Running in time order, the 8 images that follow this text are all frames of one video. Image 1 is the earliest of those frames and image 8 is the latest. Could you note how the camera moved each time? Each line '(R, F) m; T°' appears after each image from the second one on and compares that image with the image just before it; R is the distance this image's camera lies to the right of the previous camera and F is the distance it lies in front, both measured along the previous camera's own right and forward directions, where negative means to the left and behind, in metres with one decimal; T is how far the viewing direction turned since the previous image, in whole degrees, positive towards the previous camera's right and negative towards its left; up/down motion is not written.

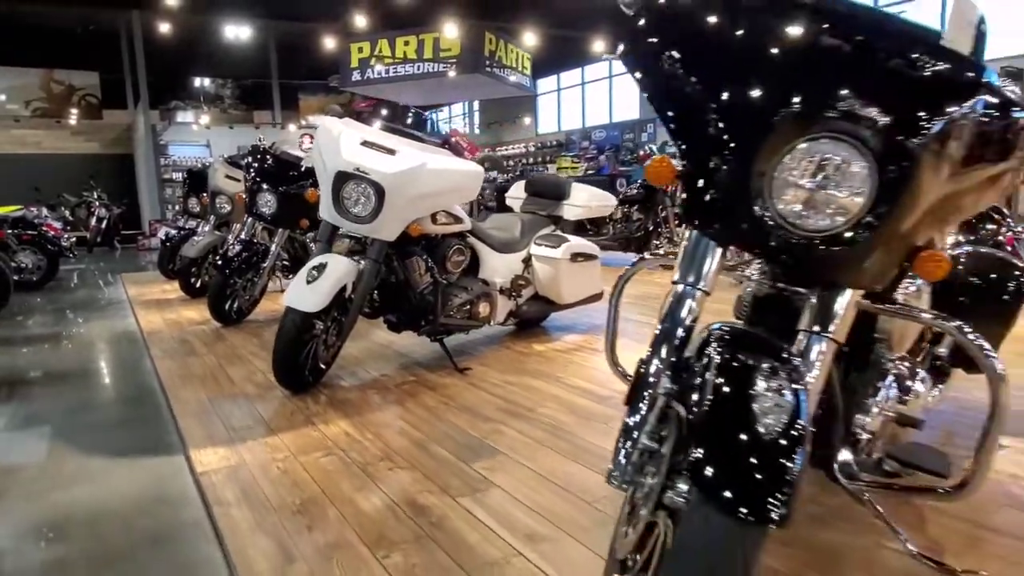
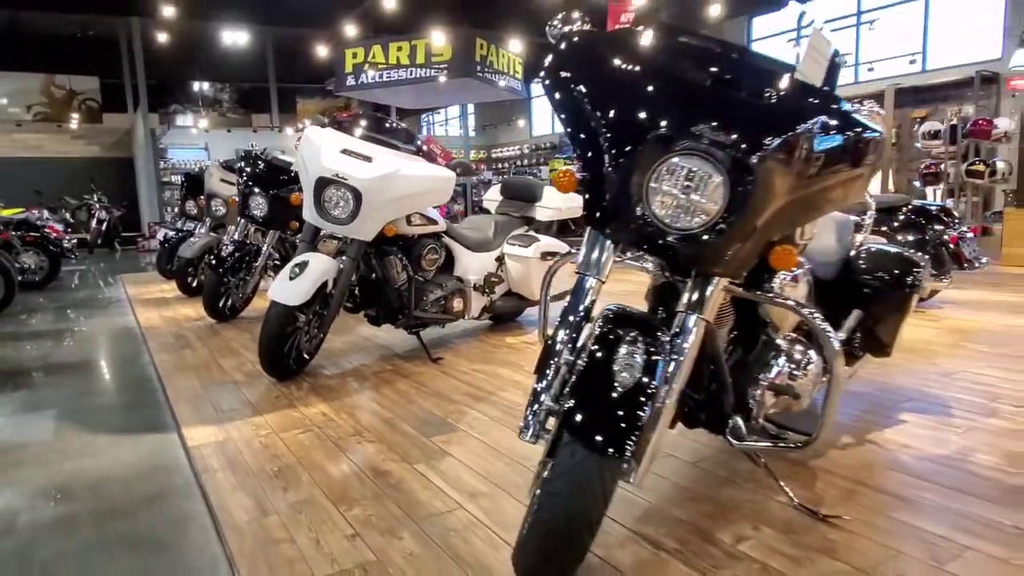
(+0.1, -0.2) m; 0°
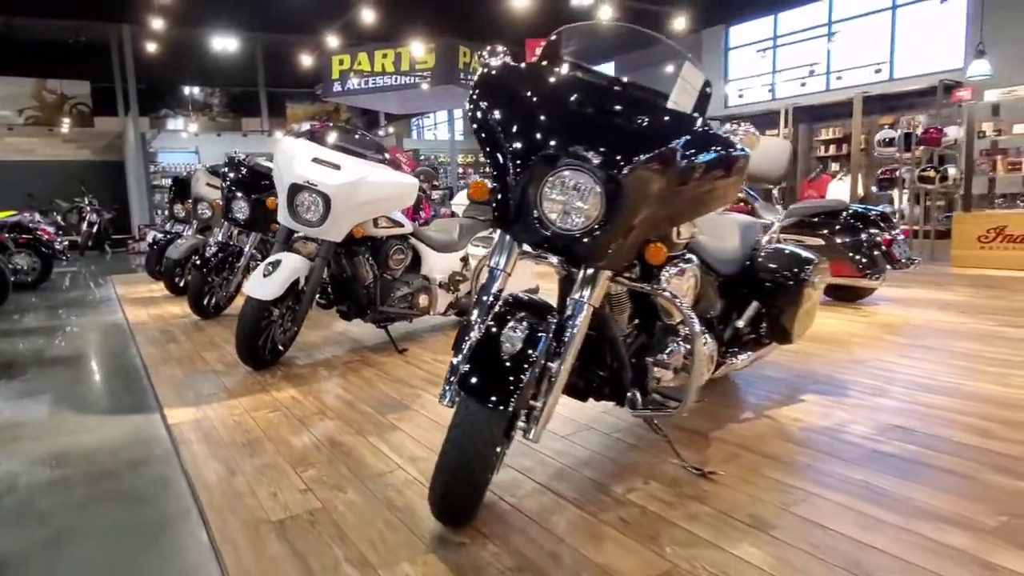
(+0.2, -0.3) m; +1°
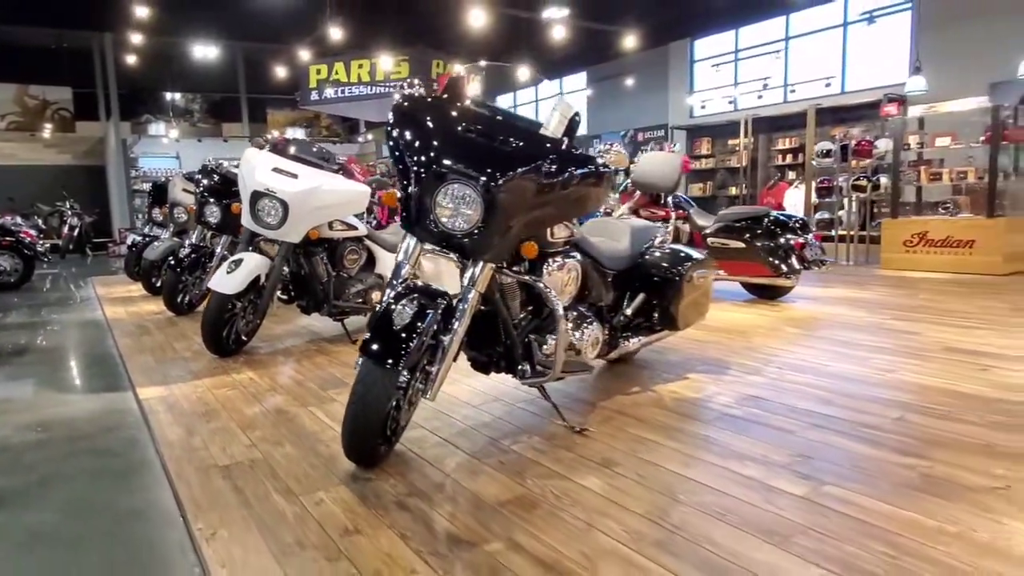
(+0.2, -0.4) m; +1°
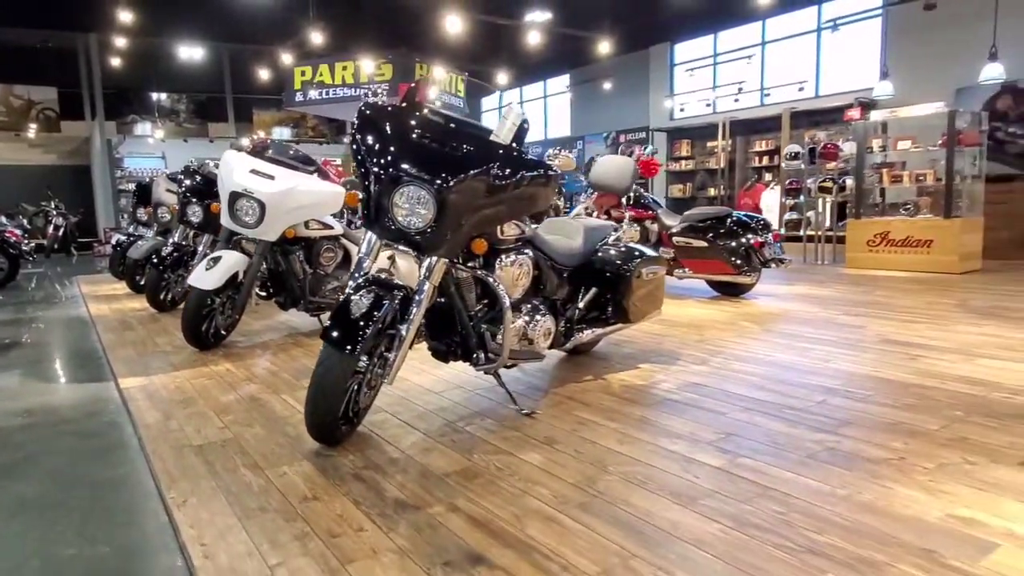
(+0.1, -0.2) m; +1°
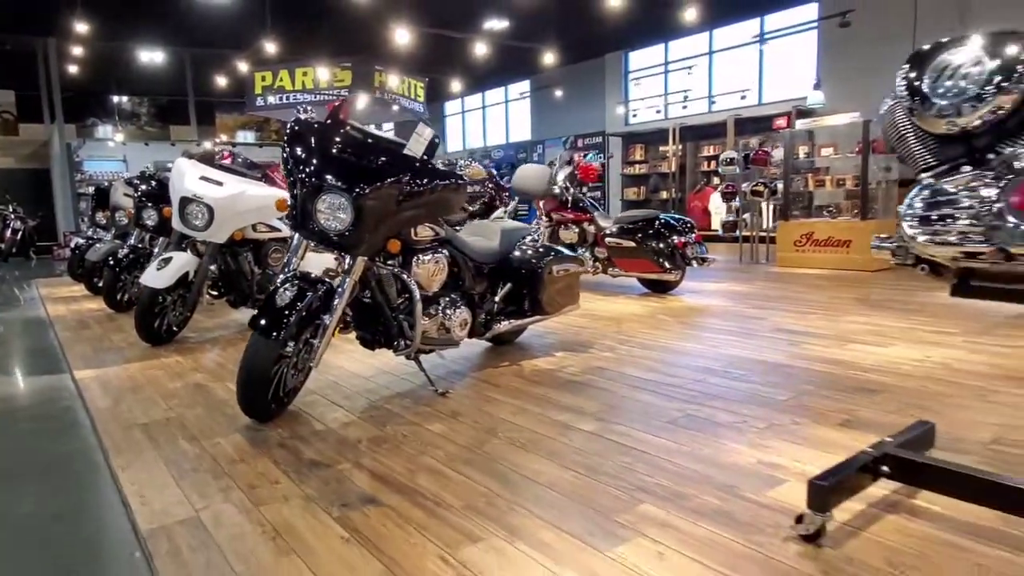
(+0.2, -0.3) m; +2°
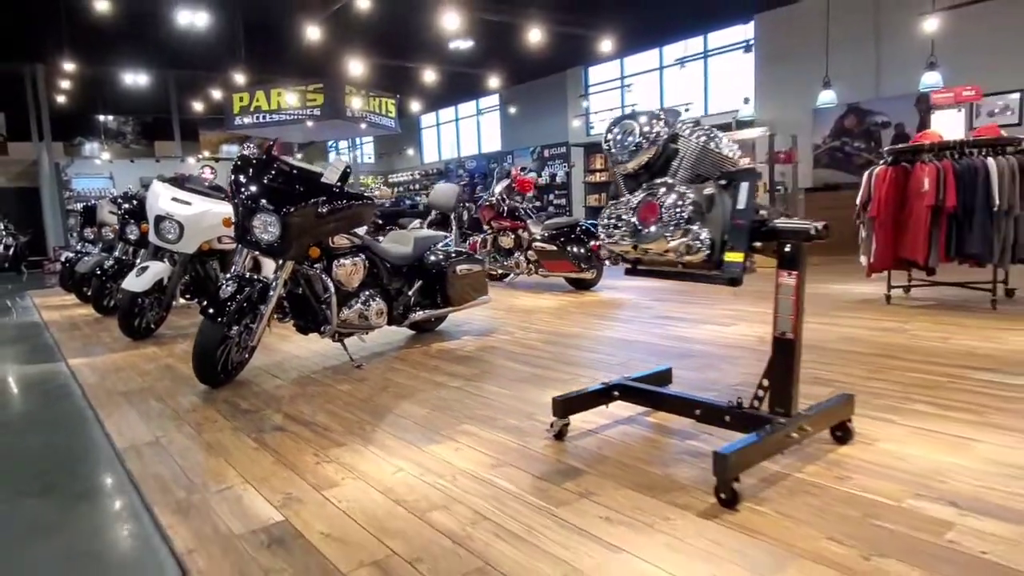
(+0.5, -0.7) m; +1°
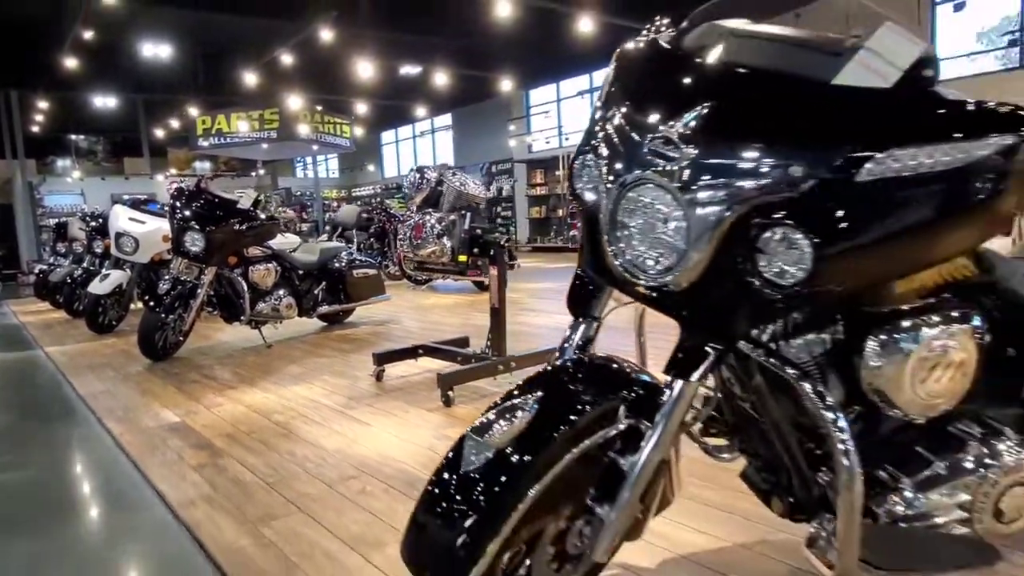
(+0.7, -1.1) m; +2°
